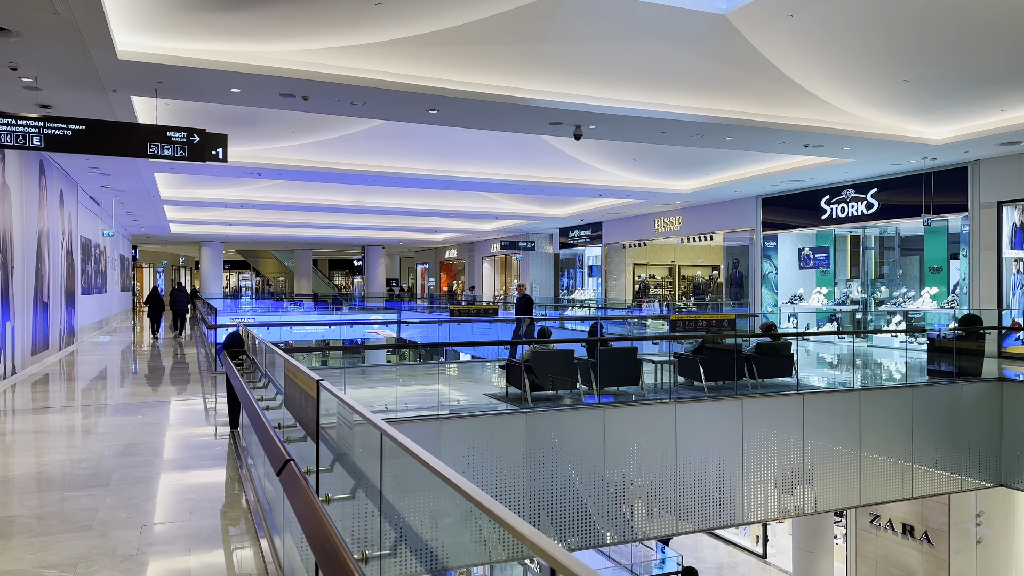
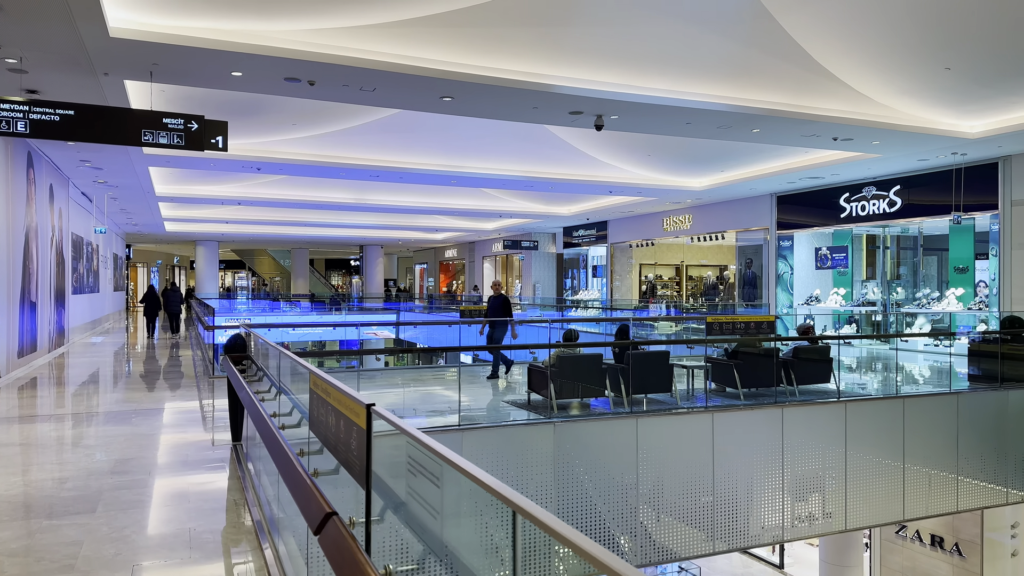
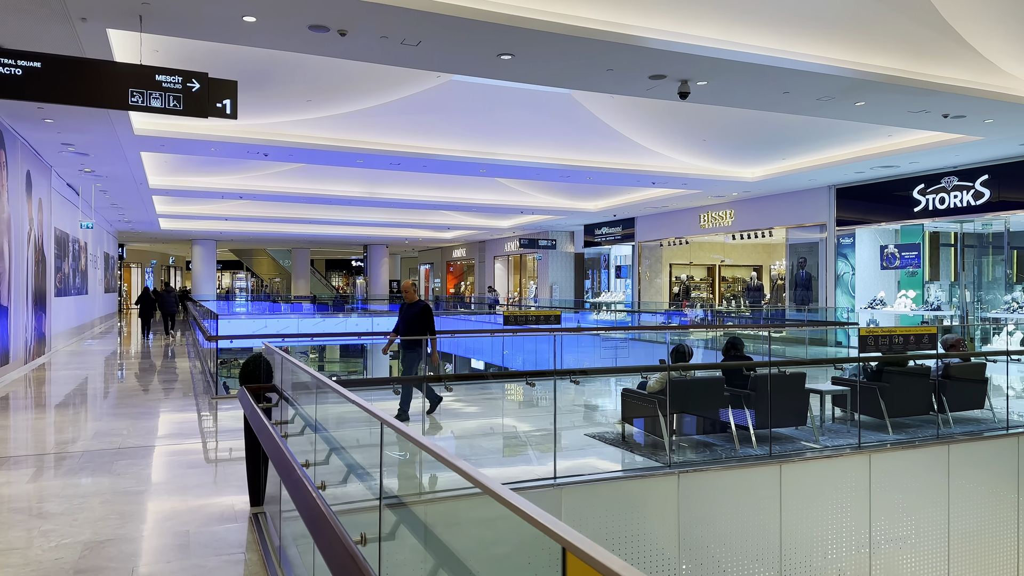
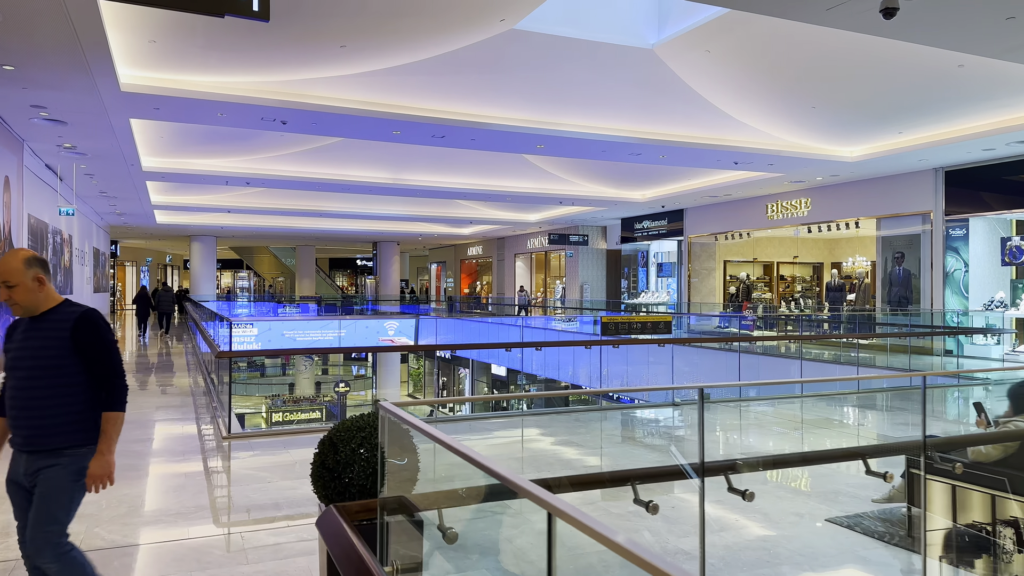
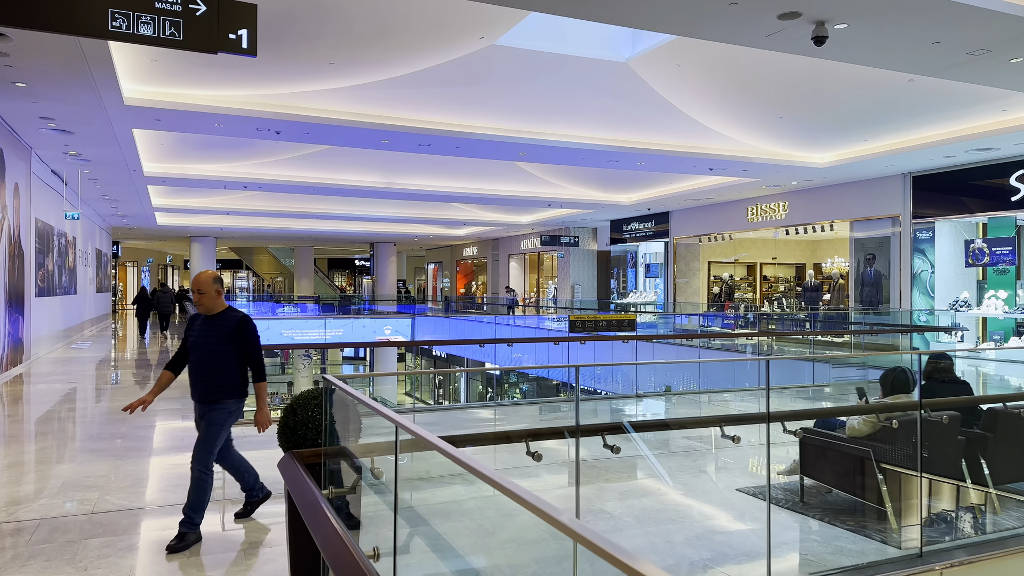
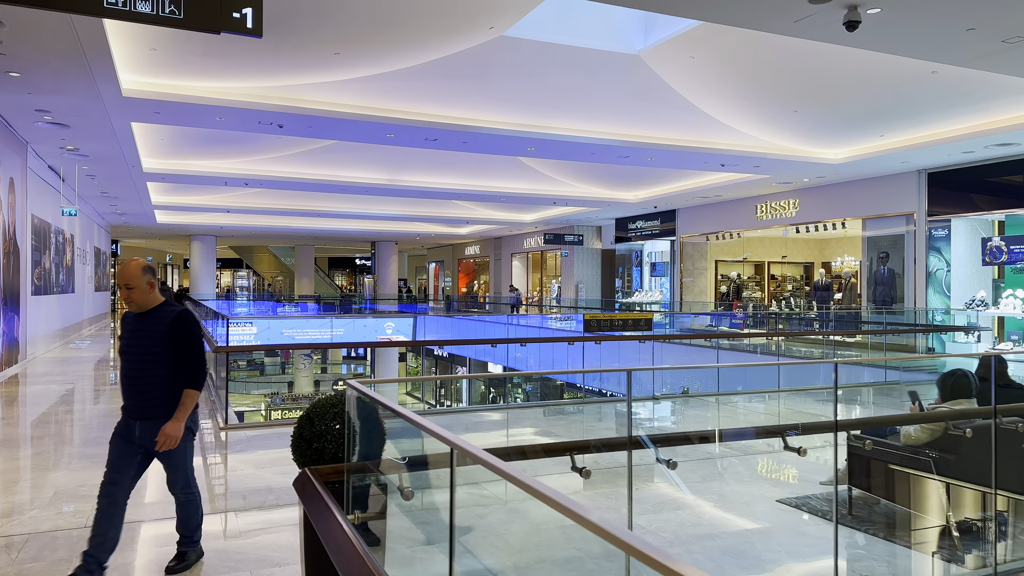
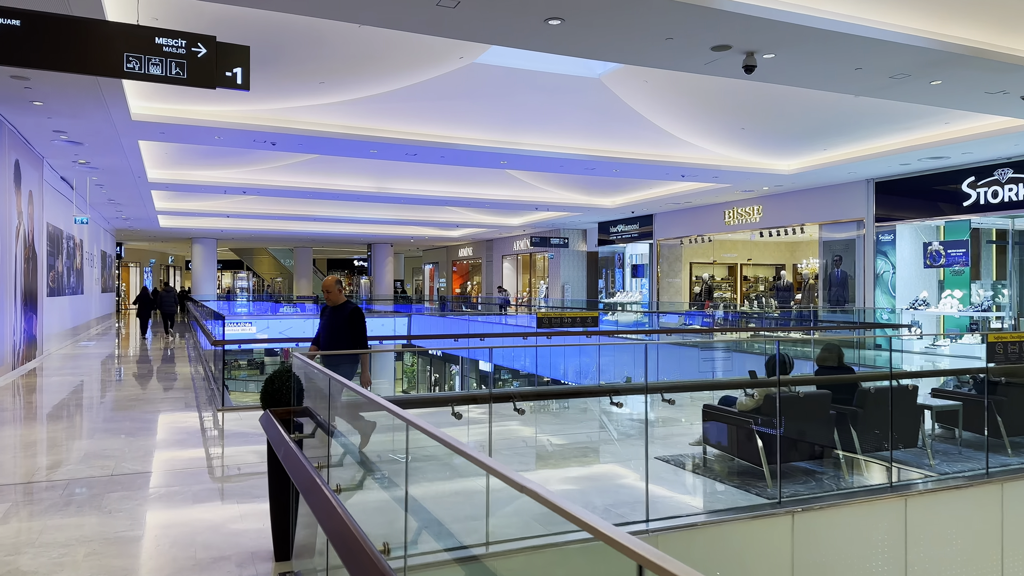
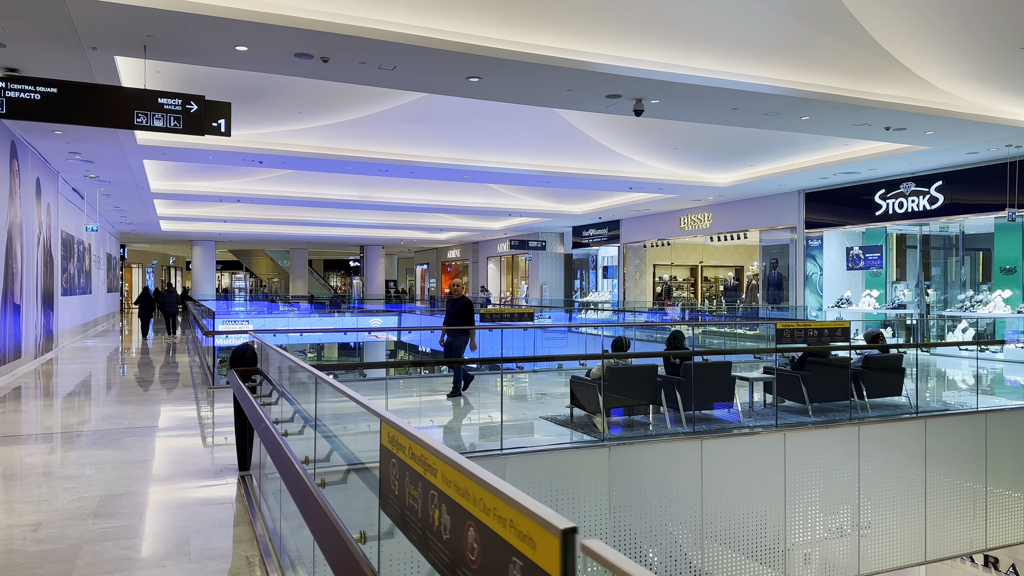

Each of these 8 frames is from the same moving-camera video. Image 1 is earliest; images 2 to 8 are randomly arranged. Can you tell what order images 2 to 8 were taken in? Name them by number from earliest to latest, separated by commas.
2, 8, 3, 7, 5, 6, 4
